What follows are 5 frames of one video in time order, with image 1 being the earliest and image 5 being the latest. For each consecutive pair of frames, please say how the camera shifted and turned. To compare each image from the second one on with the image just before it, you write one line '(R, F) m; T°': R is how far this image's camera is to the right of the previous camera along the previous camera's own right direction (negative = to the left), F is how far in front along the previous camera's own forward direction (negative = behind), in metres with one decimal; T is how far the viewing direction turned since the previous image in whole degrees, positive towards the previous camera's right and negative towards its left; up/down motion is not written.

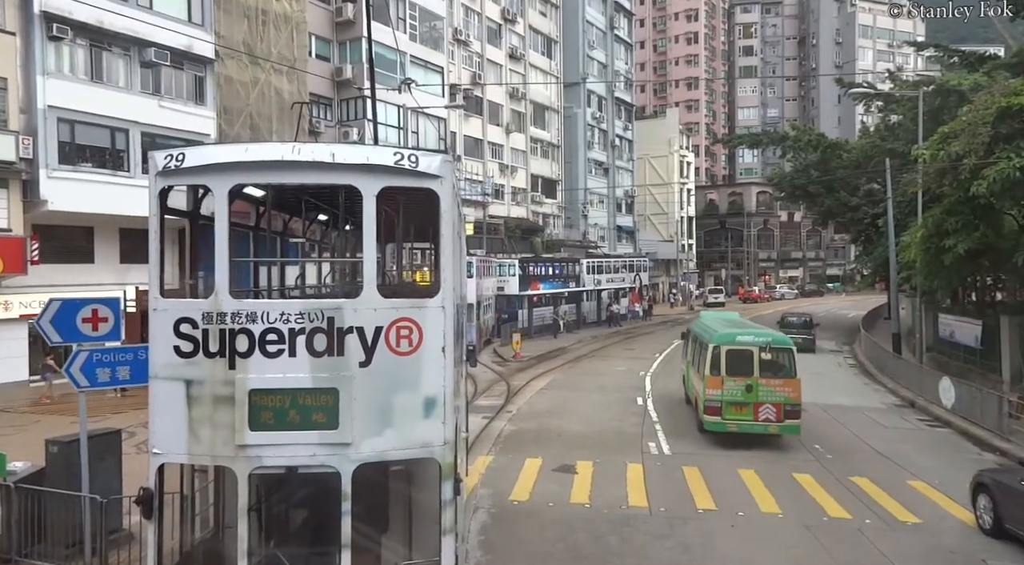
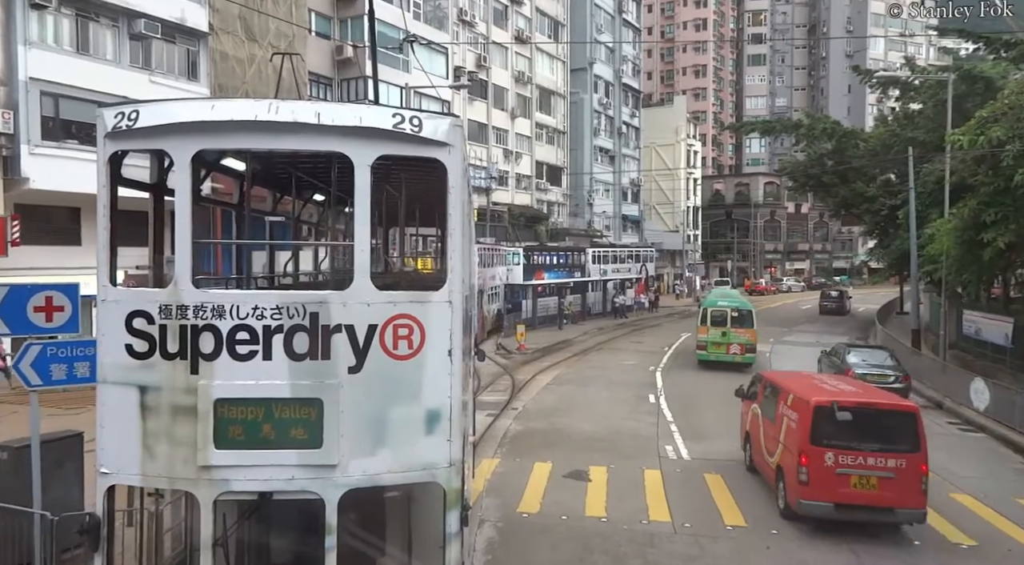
(-0.2, +1.0) m; 0°
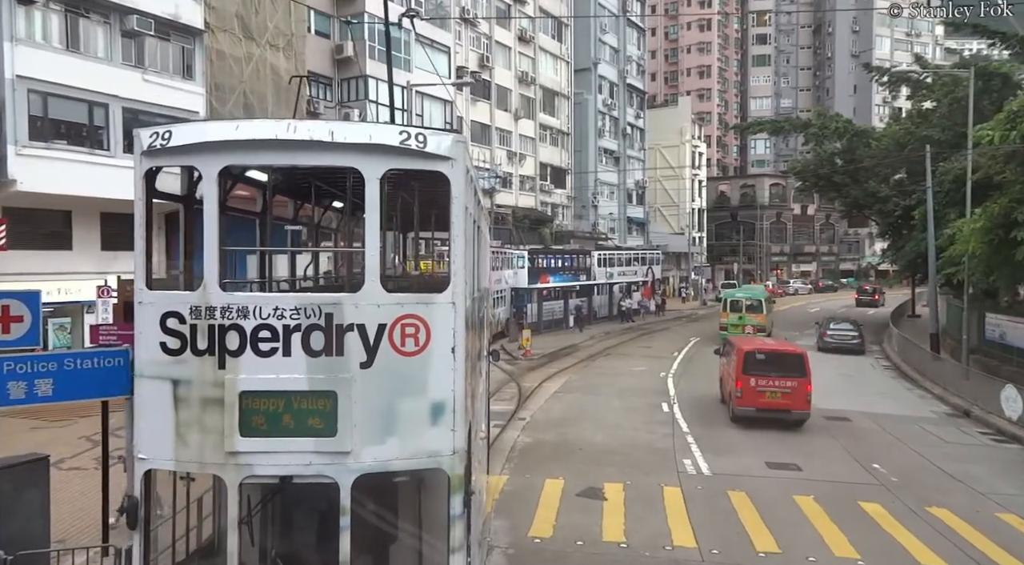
(-0.1, +0.7) m; 0°
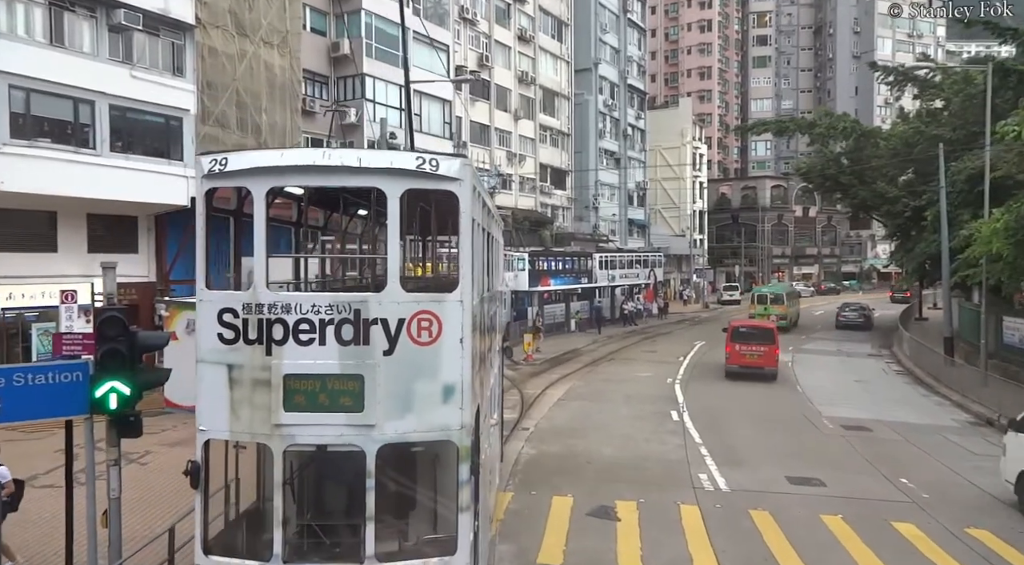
(-0.1, +0.7) m; 0°
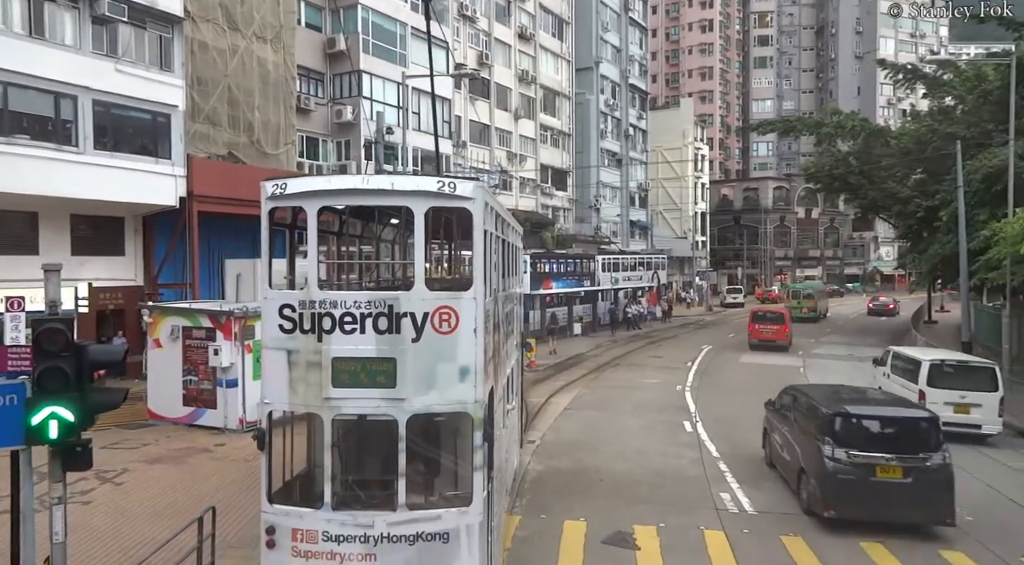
(-0.1, +0.9) m; 0°
